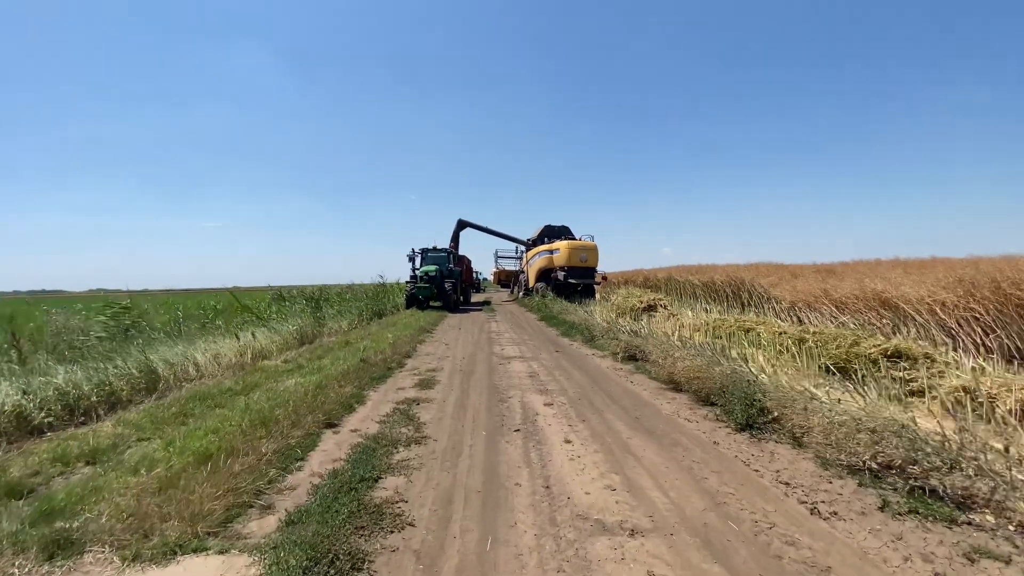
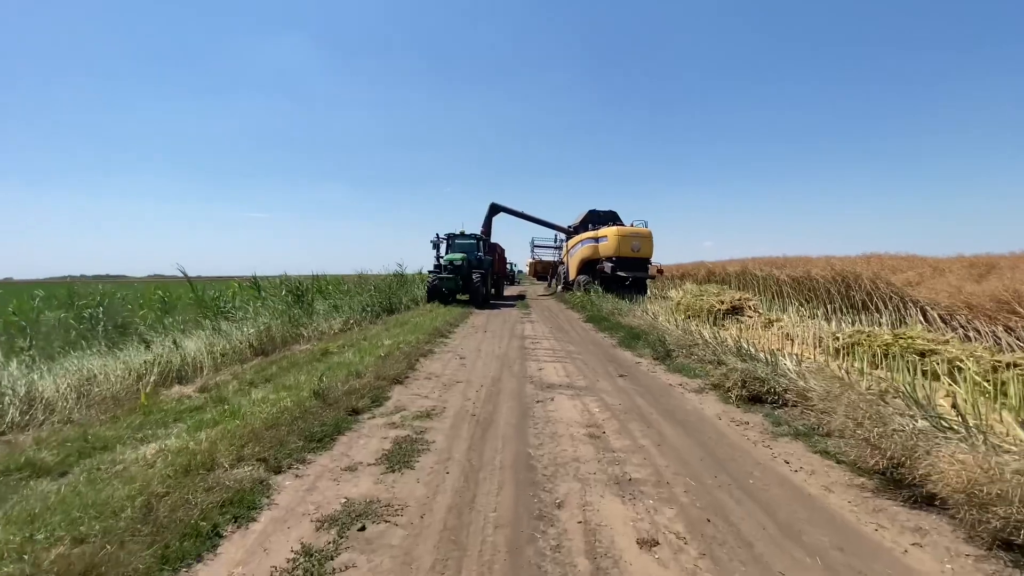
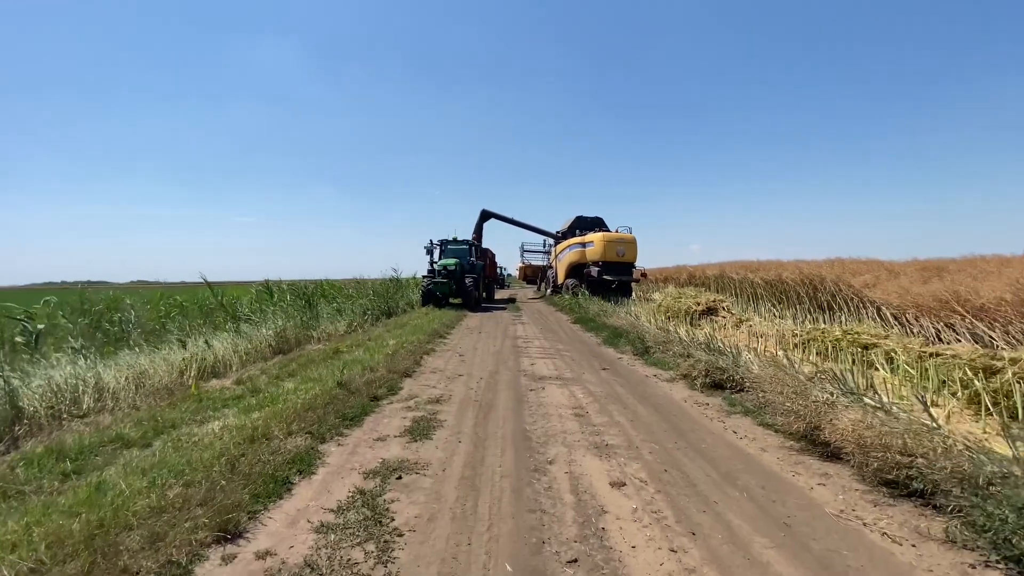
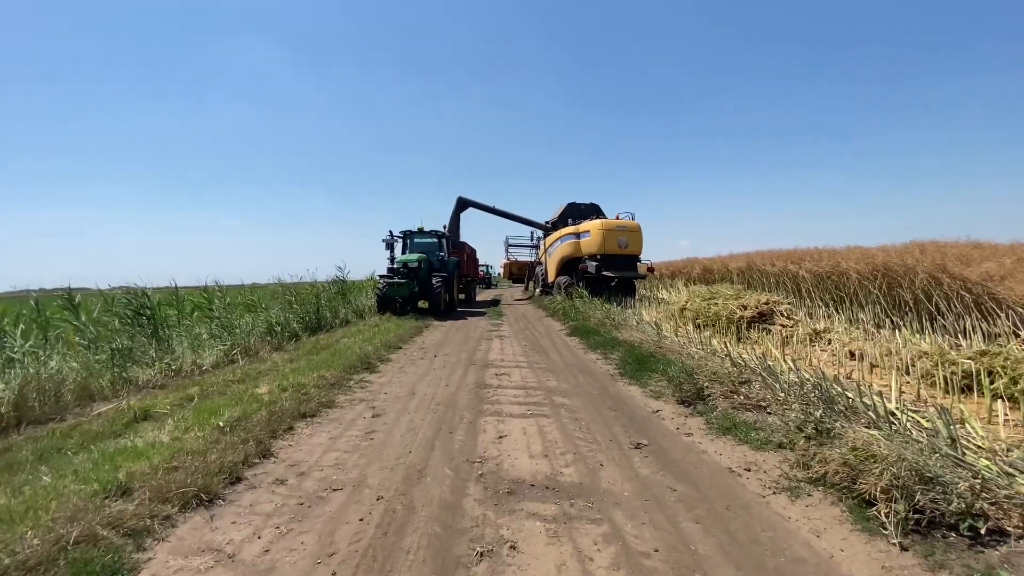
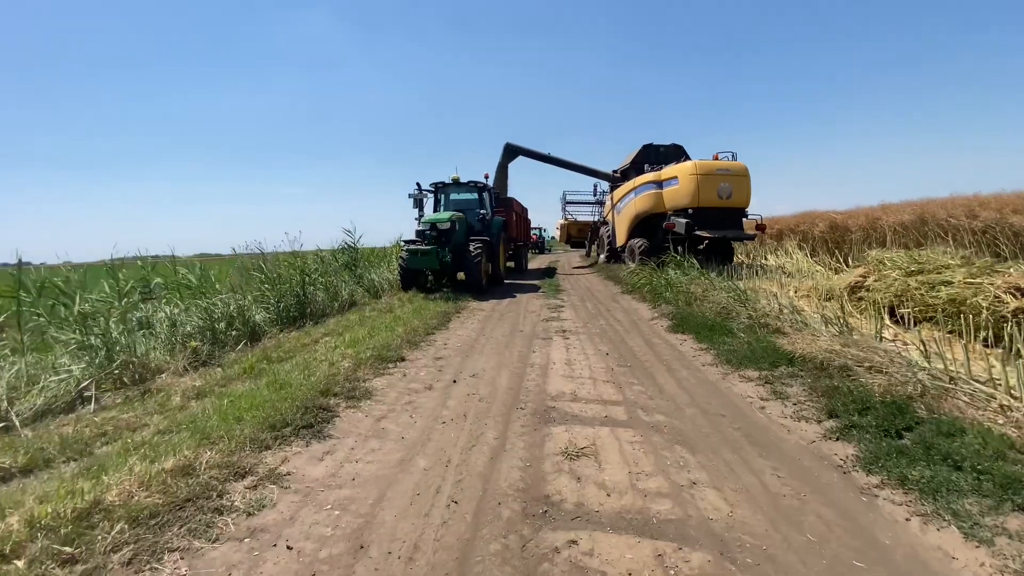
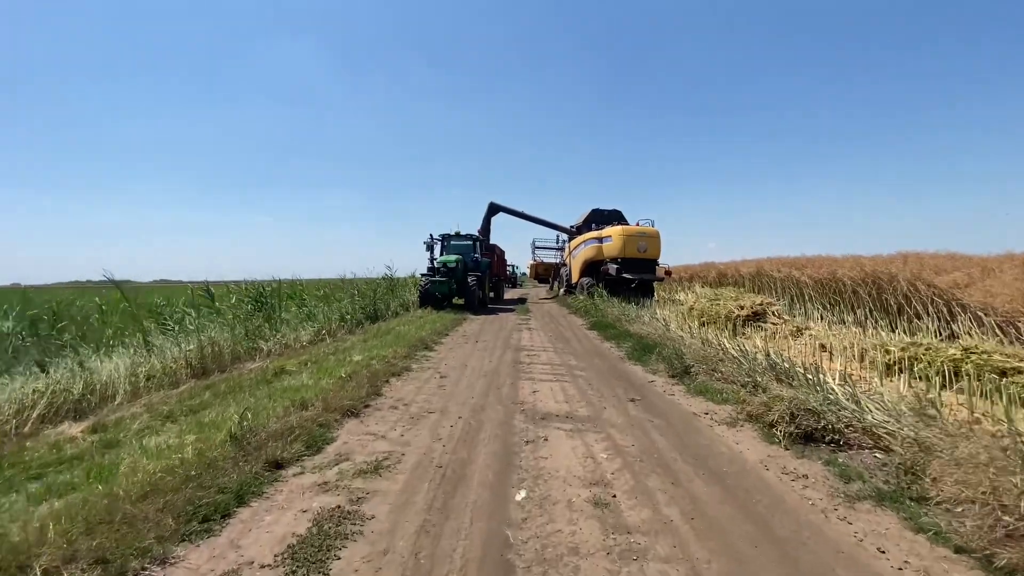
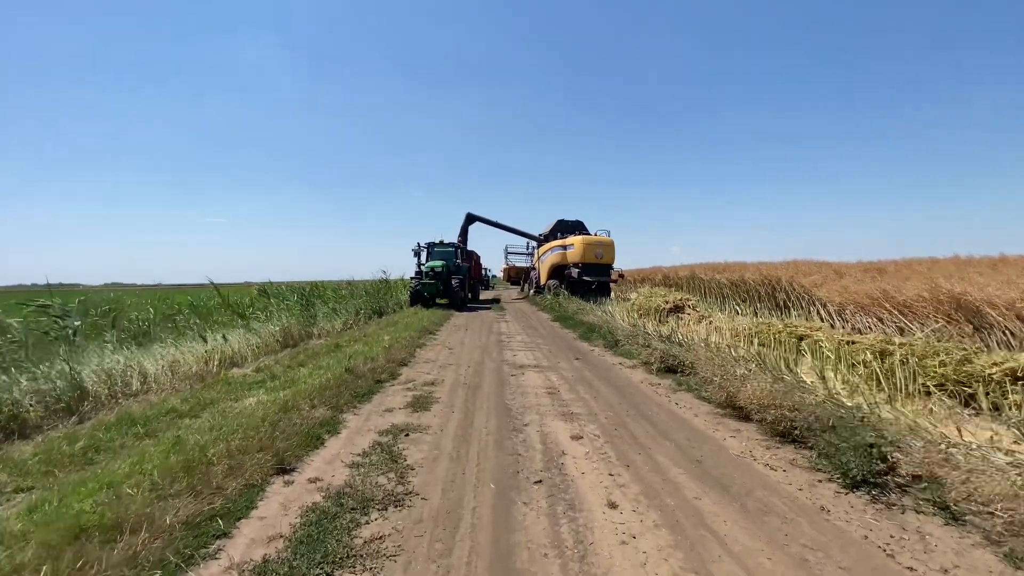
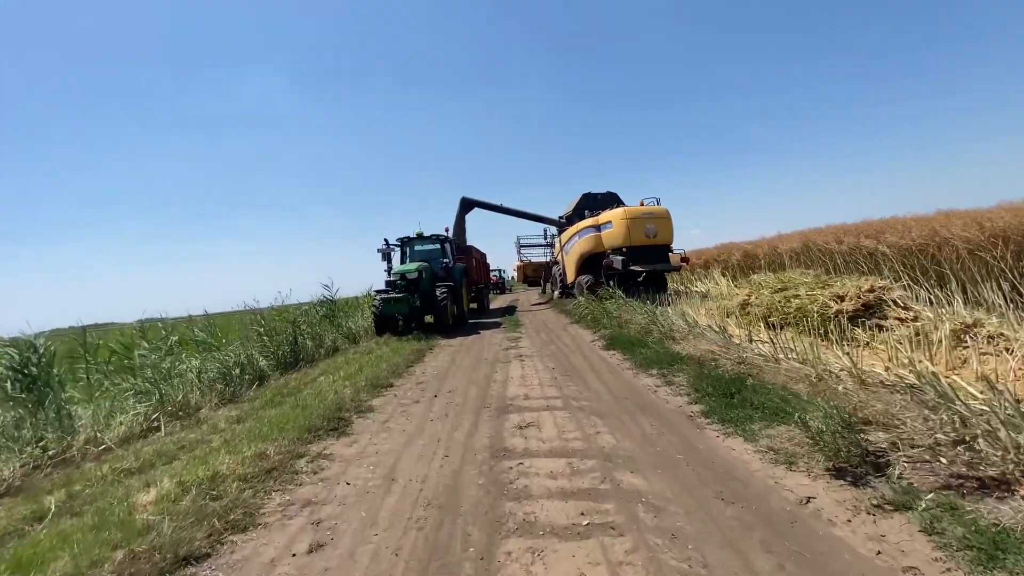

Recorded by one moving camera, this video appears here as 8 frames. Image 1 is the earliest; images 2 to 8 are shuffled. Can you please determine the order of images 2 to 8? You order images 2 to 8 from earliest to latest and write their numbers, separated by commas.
7, 3, 2, 6, 4, 8, 5
